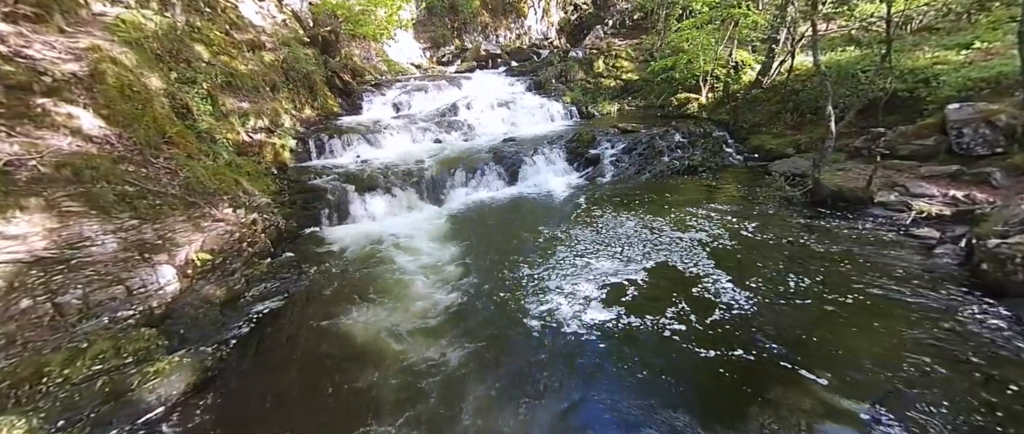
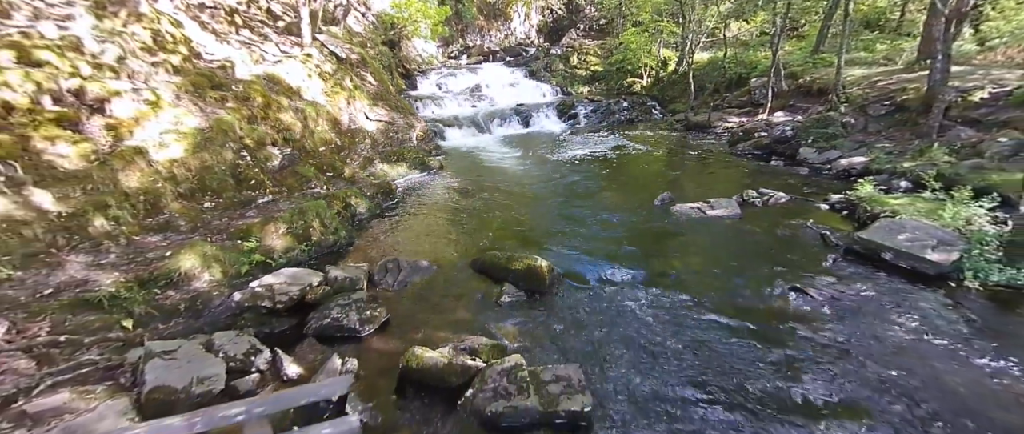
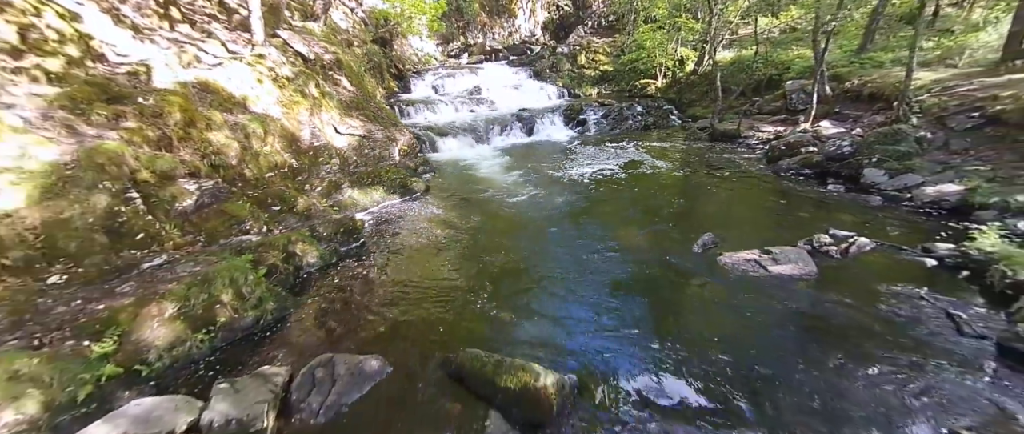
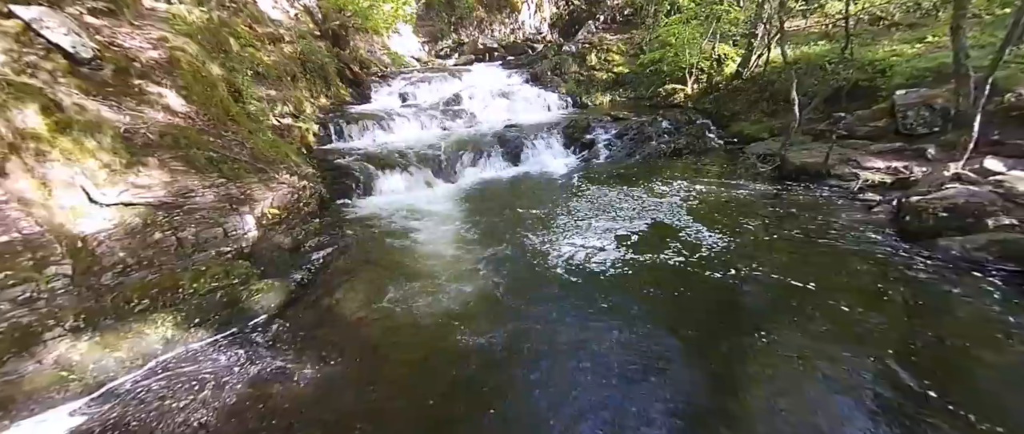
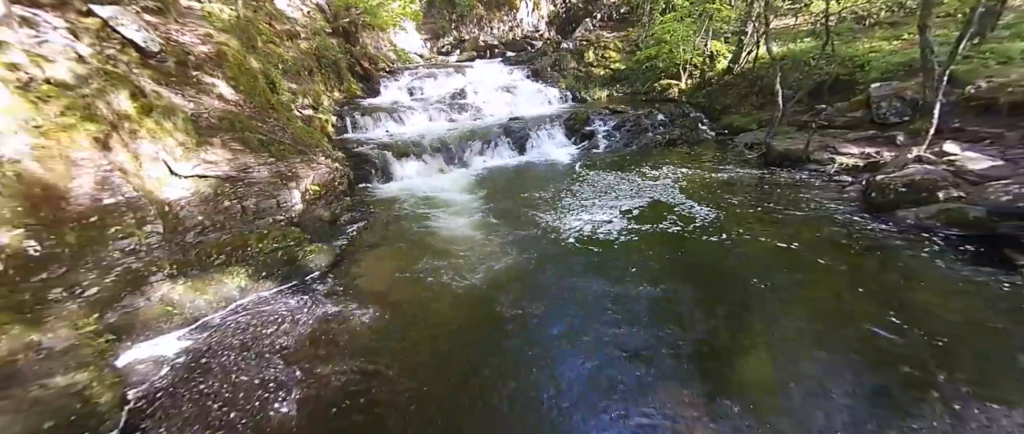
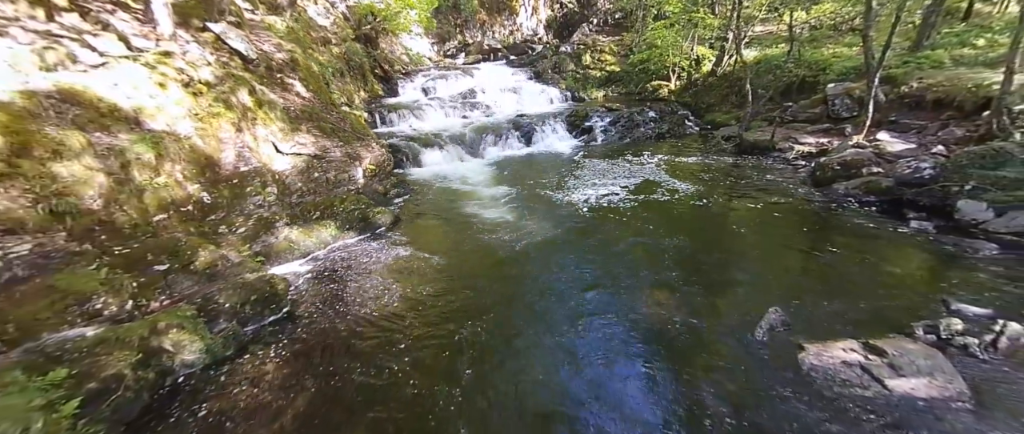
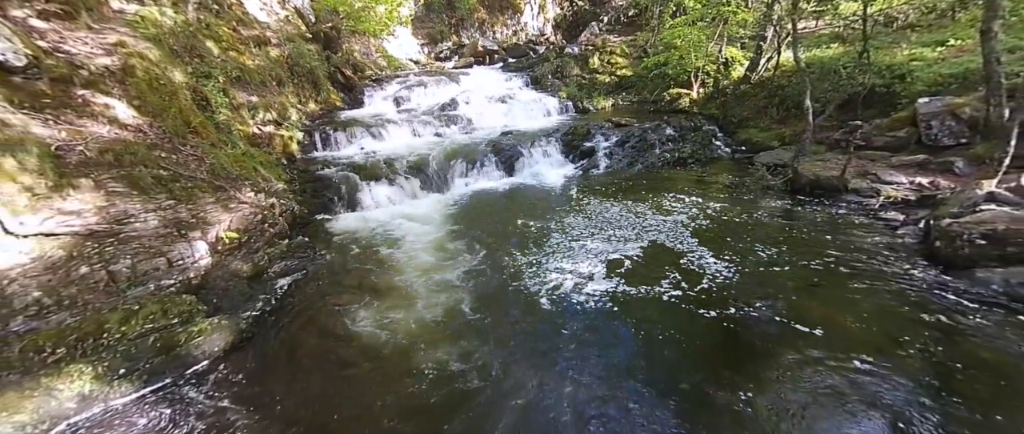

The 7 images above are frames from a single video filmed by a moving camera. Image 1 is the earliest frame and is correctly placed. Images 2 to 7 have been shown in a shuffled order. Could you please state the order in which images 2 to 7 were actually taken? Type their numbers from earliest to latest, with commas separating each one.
7, 4, 5, 6, 3, 2
